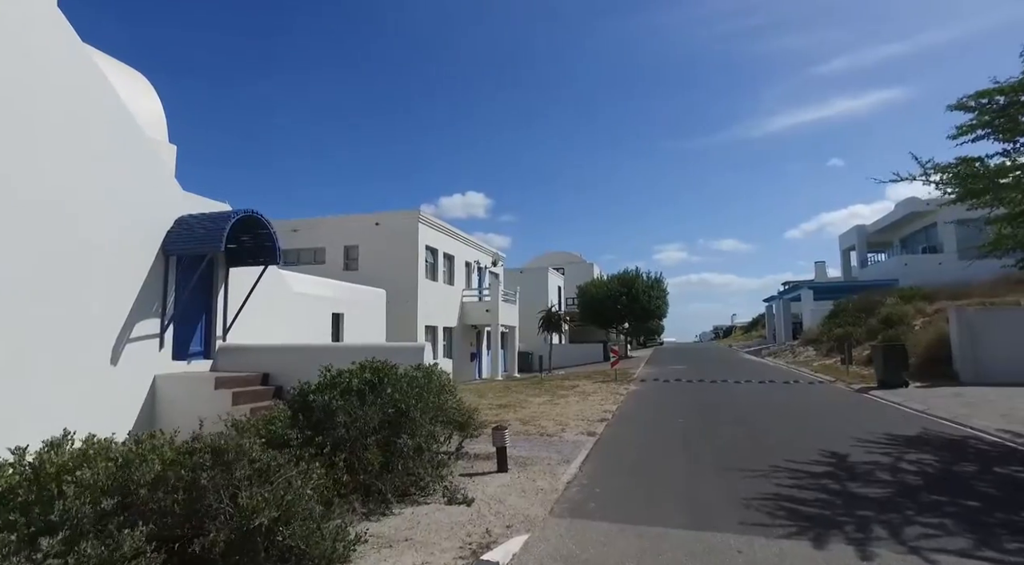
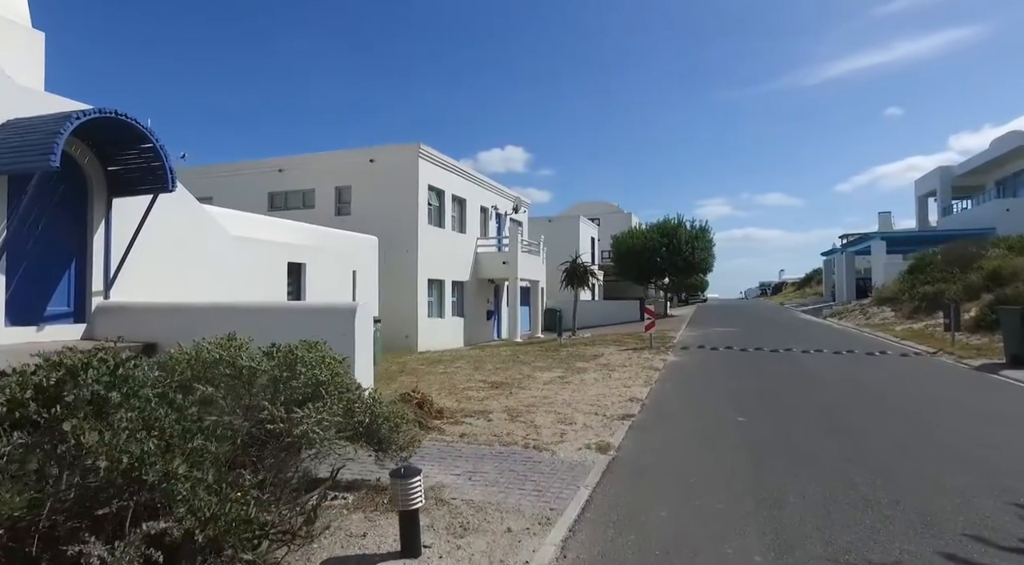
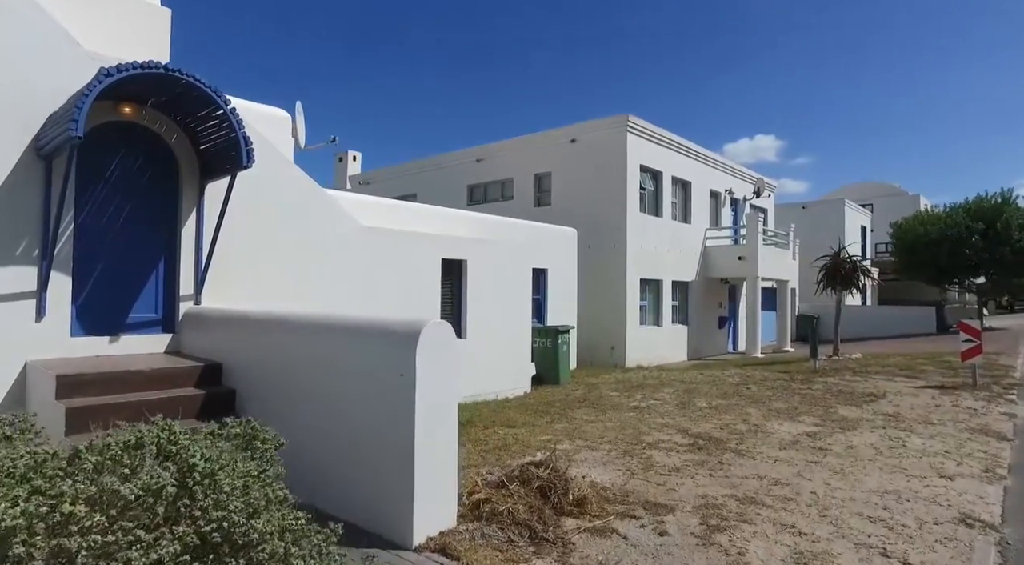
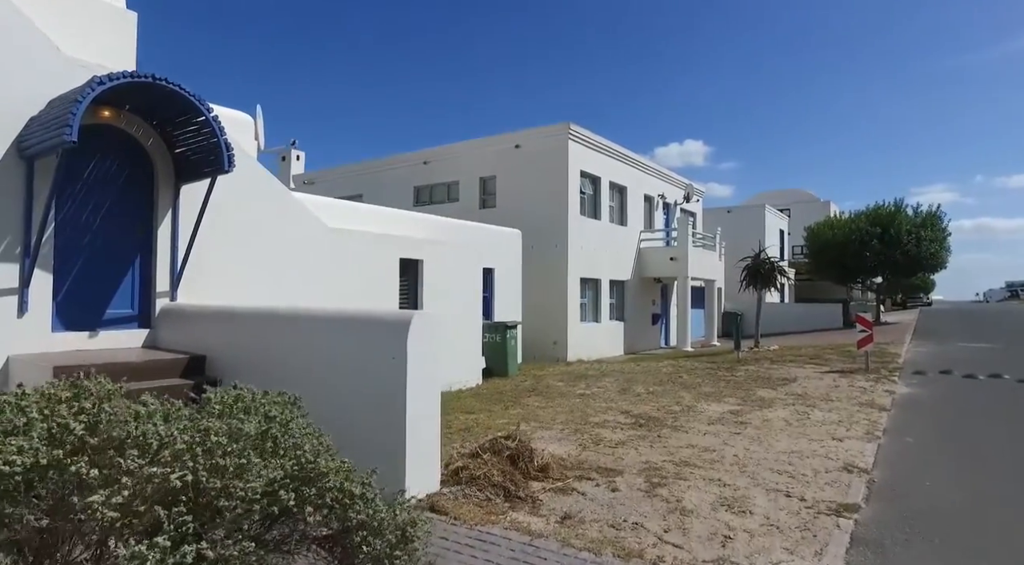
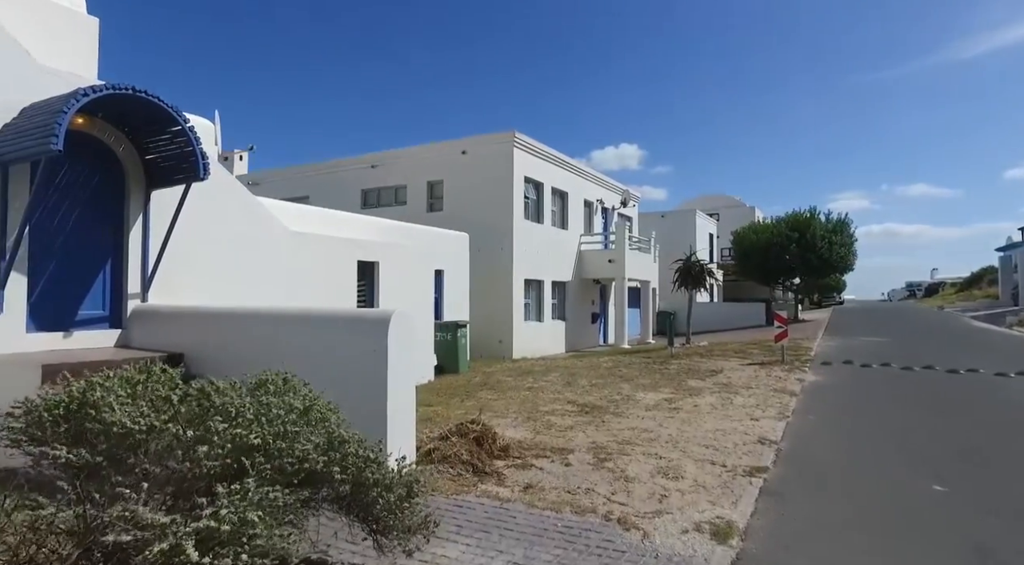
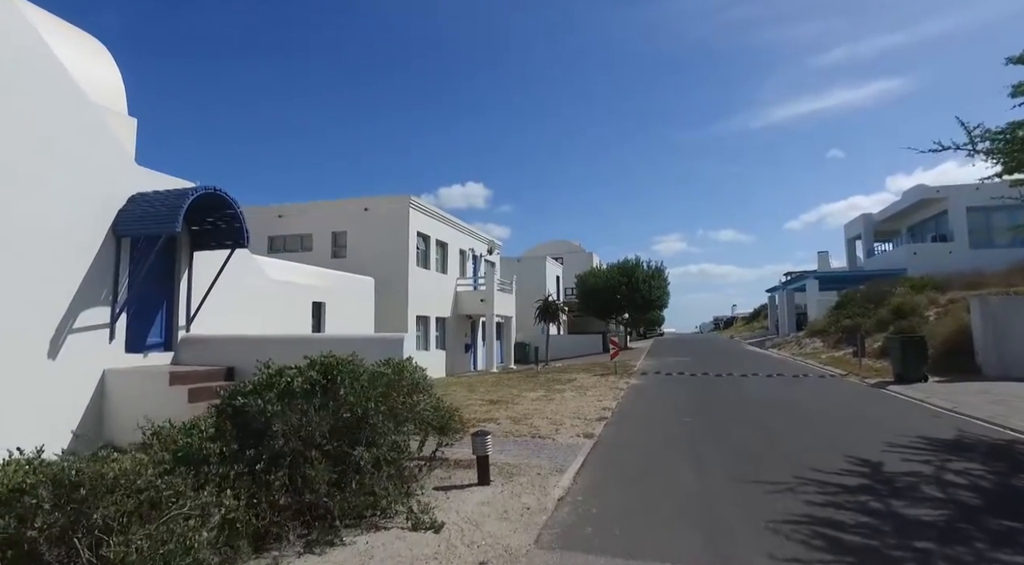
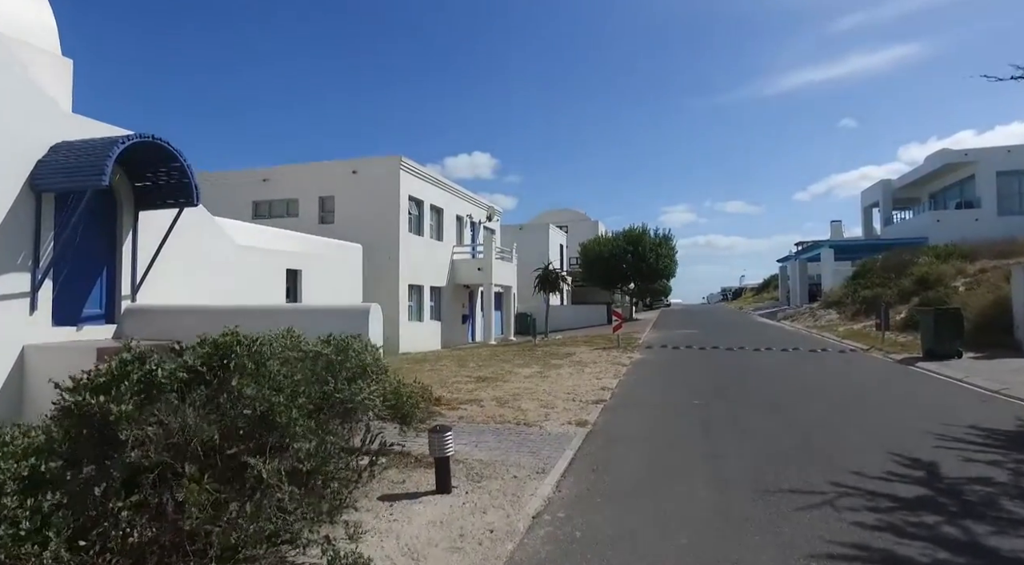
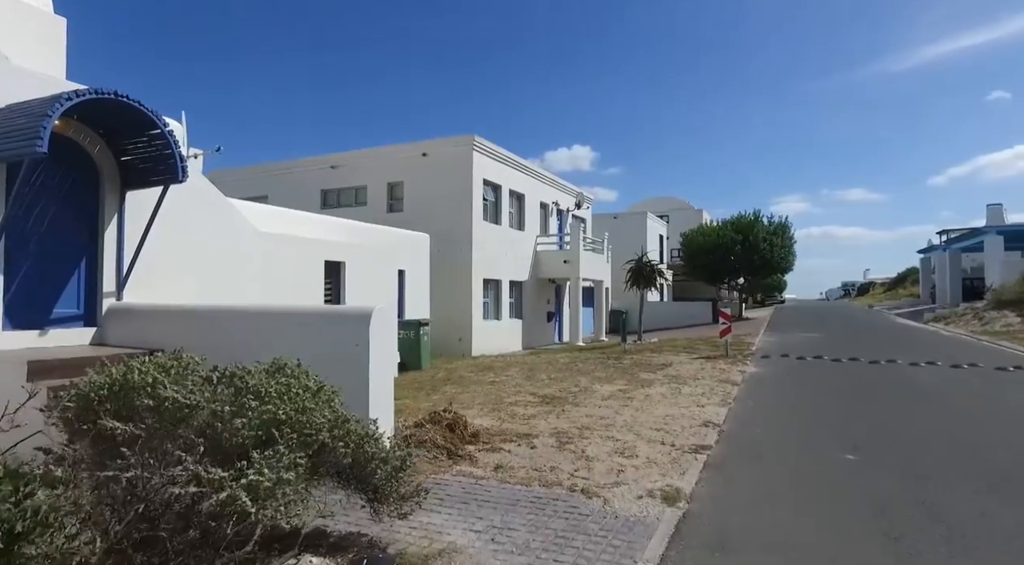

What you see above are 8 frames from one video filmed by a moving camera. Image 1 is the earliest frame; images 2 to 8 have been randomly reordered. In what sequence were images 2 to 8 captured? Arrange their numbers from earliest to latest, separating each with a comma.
6, 7, 2, 8, 5, 4, 3
